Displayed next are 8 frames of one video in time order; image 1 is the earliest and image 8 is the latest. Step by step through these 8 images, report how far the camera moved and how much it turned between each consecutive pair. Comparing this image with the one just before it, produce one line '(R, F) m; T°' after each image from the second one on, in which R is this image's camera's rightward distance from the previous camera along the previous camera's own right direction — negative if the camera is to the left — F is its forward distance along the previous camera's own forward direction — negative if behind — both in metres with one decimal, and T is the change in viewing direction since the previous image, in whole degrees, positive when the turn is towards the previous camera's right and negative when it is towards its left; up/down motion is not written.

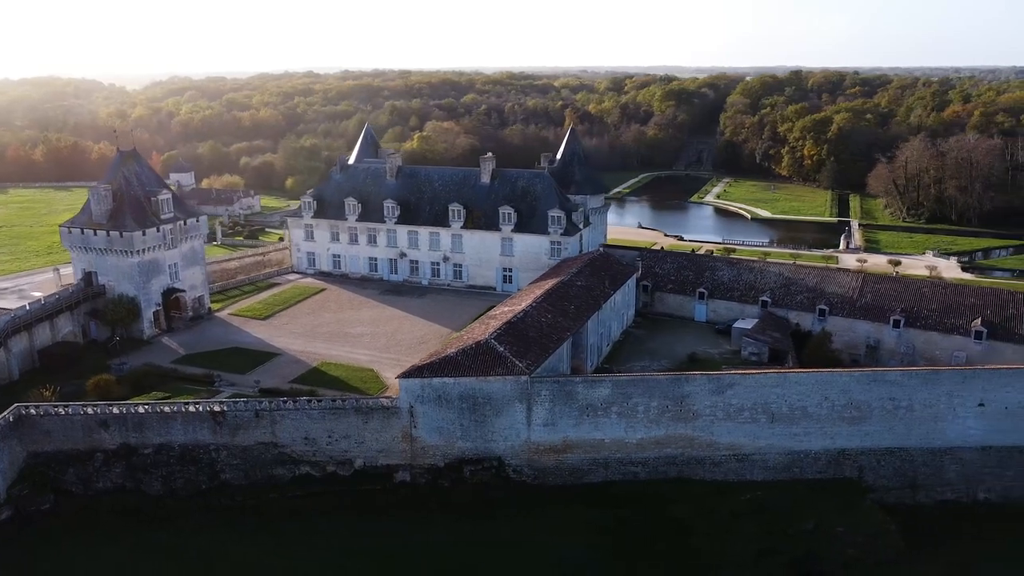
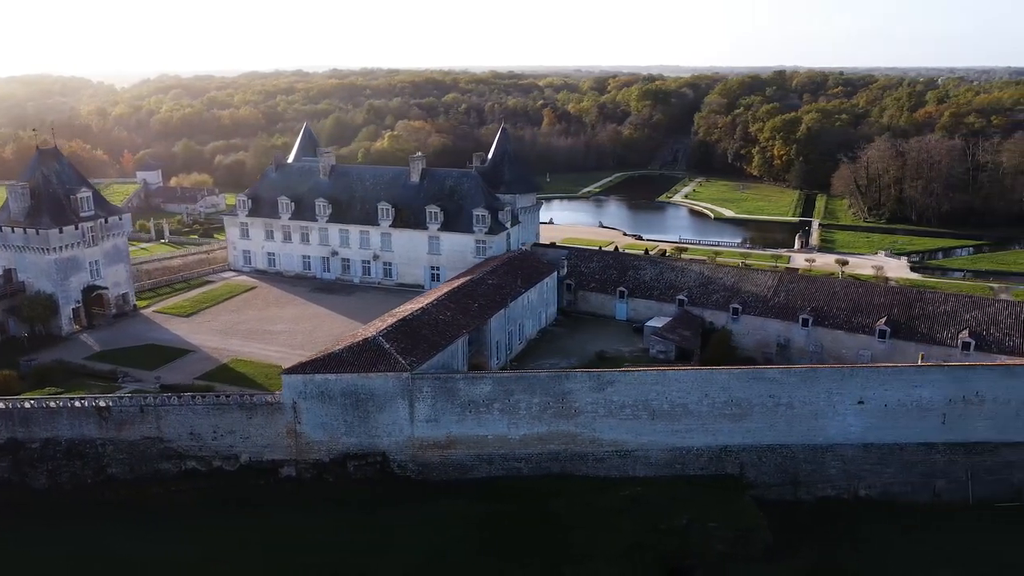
(+2.9, -0.3) m; 0°
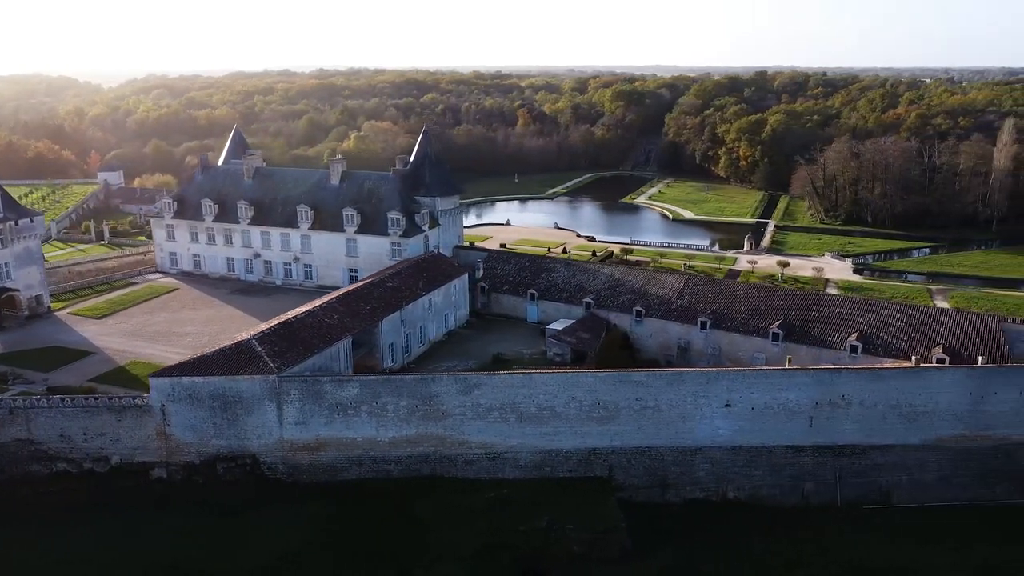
(+3.4, -0.2) m; 0°
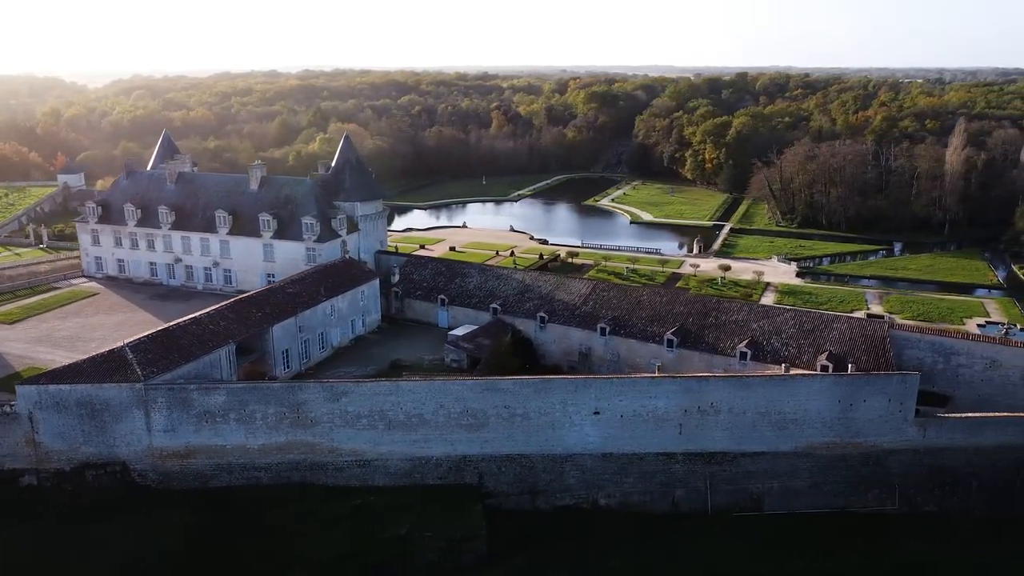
(+3.4, -0.1) m; 0°
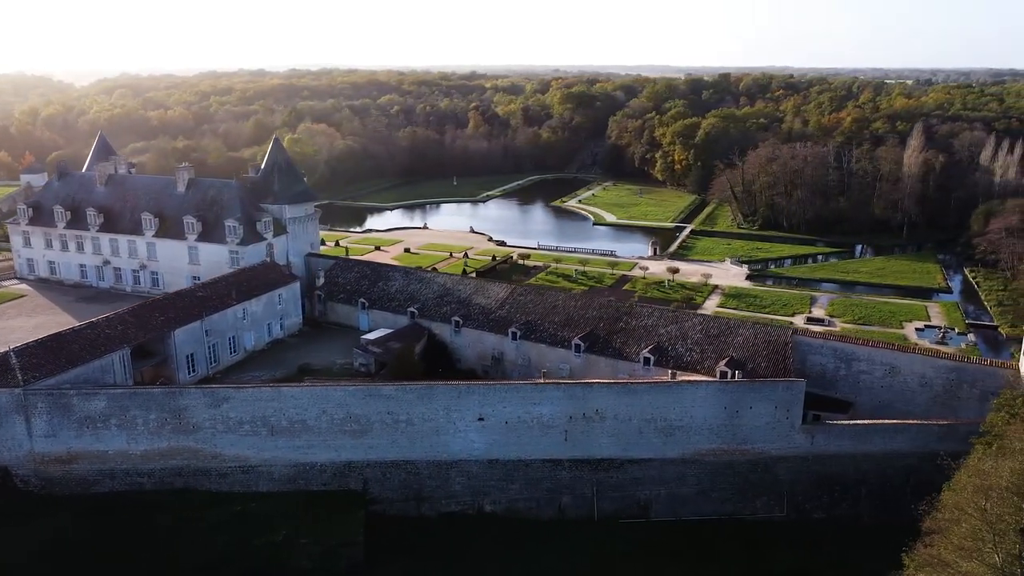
(+3.0, +0.1) m; 0°
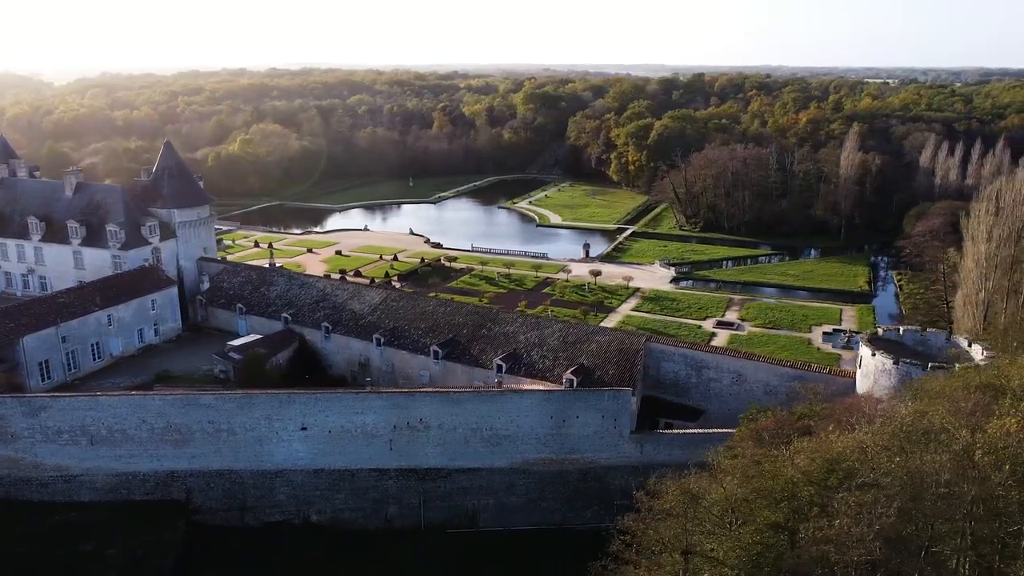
(+4.5, +0.2) m; 0°
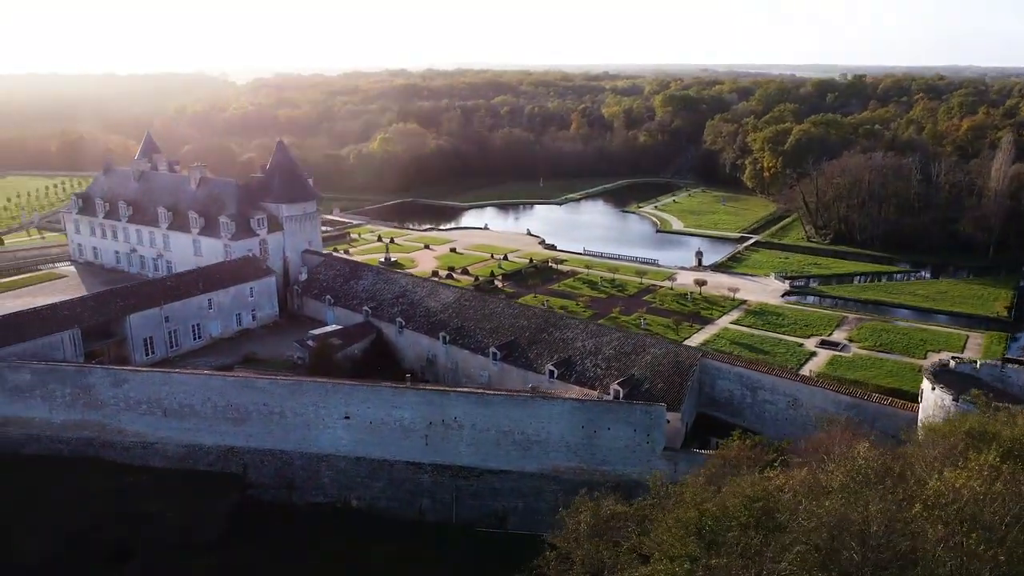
(+2.9, +0.1) m; -11°
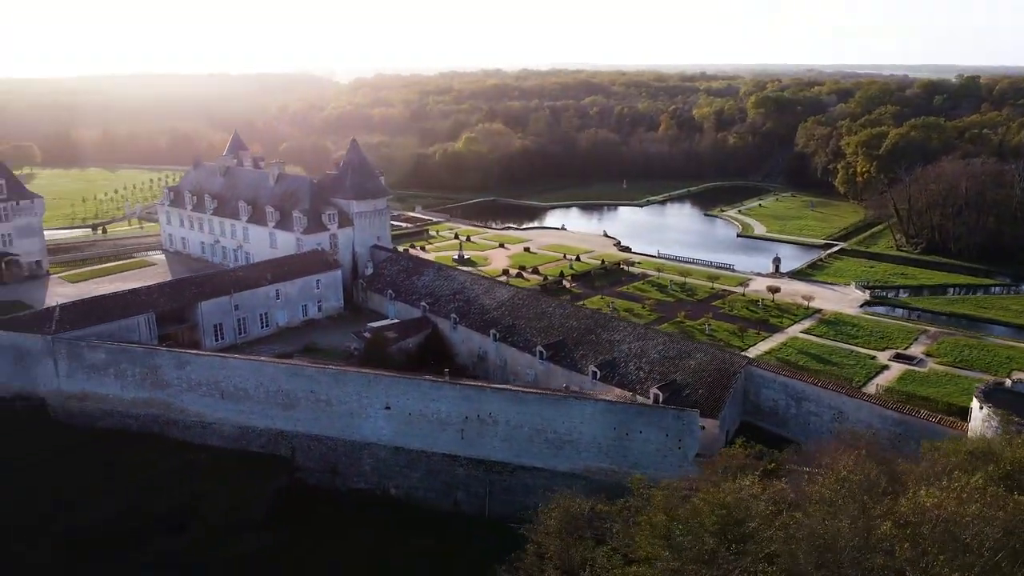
(+1.5, -0.2) m; -7°
